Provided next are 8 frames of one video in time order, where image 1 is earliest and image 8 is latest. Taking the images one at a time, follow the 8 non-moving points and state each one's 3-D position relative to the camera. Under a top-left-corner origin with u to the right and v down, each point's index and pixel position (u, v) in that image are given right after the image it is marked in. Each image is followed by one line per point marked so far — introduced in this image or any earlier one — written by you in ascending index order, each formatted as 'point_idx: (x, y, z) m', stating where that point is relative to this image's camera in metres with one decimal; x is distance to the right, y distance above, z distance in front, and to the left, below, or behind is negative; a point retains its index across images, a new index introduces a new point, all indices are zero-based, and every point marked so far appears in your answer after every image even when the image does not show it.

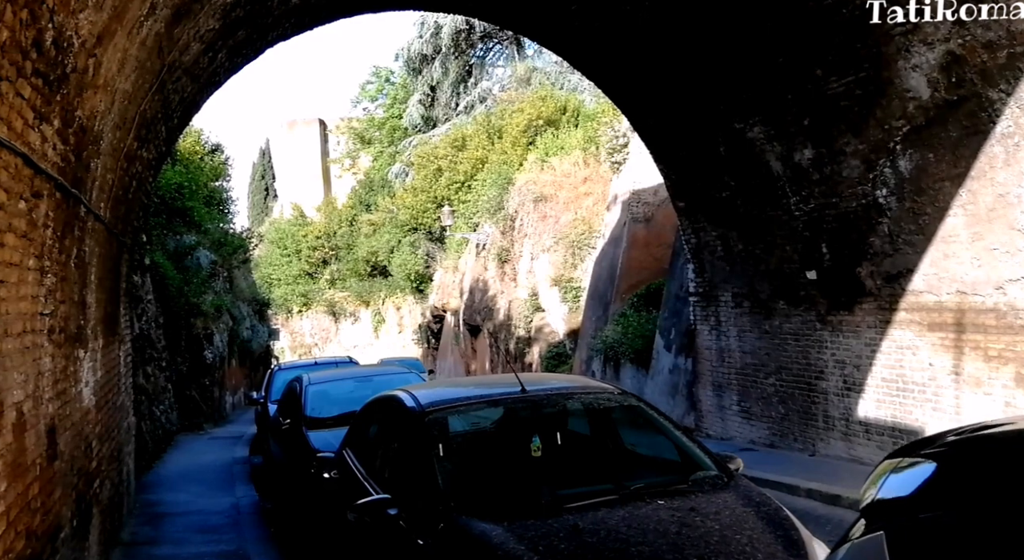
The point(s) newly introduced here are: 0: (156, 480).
0: (-4.7, -2.7, +10.3) m
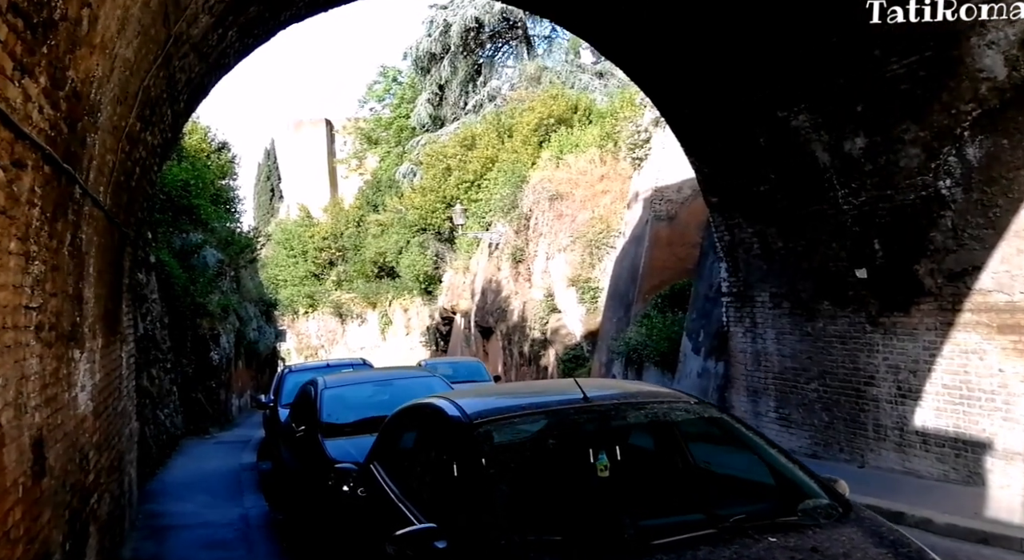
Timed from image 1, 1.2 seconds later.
0: (-4.4, -2.6, +9.8) m
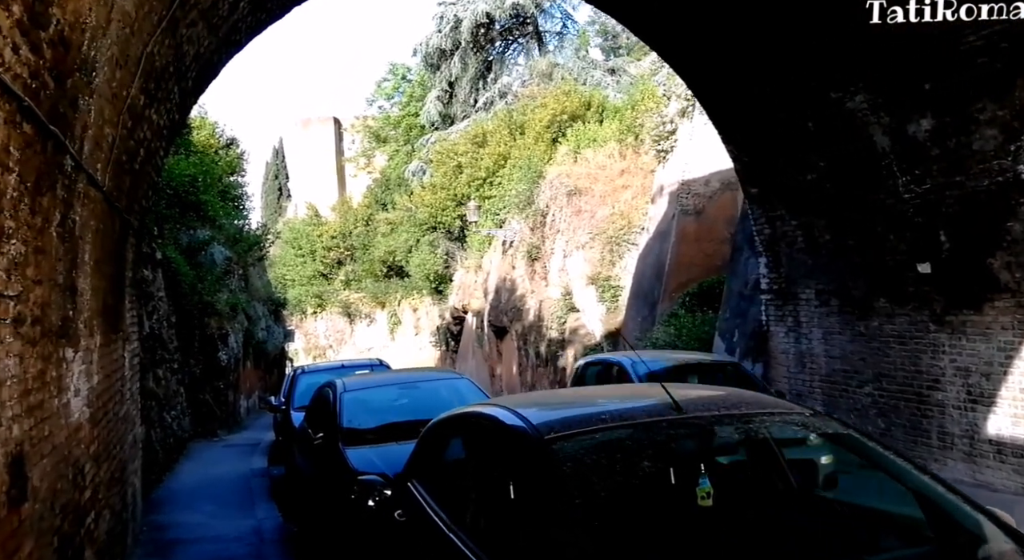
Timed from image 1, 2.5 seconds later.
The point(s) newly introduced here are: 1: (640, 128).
0: (-4.1, -2.6, +9.2) m
1: (+3.1, +3.6, +18.7) m
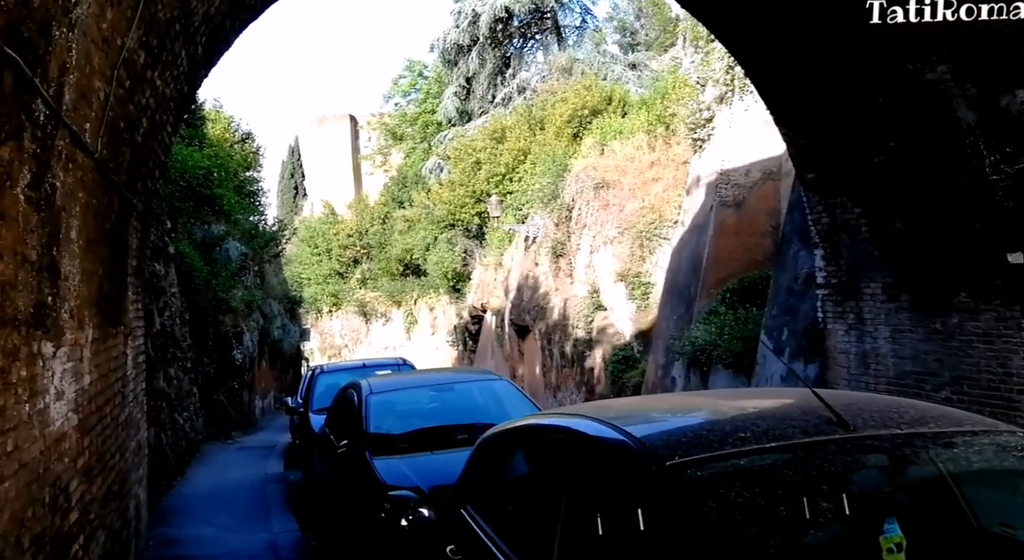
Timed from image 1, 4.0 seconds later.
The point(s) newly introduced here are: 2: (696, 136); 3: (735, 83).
0: (-3.7, -2.5, +8.5) m
1: (+3.6, +3.7, +17.9) m
2: (+3.7, +2.8, +15.3) m
3: (+4.0, +3.5, +13.7) m
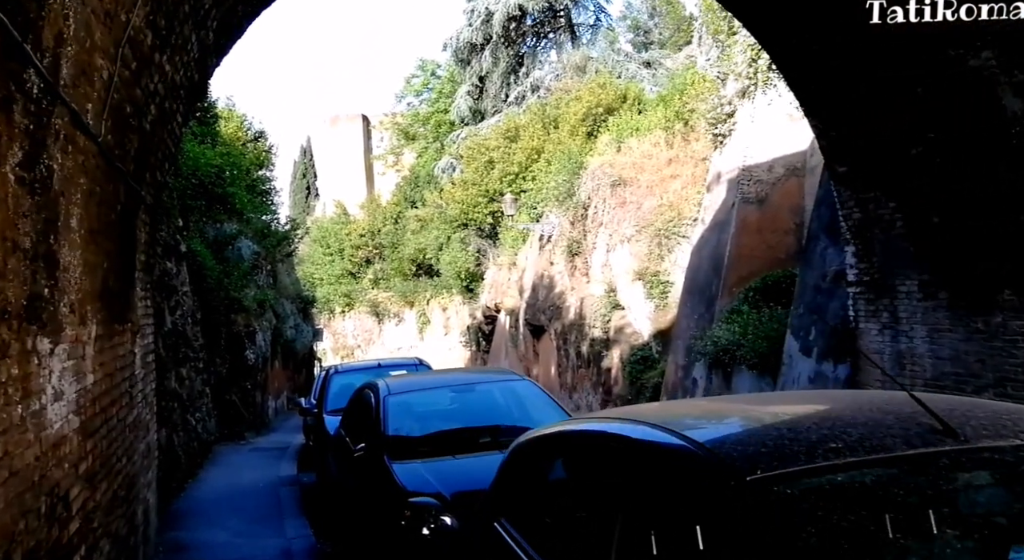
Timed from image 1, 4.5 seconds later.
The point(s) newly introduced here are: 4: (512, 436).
0: (-3.5, -2.5, +8.3) m
1: (+4.0, +3.7, +17.6) m
2: (+4.0, +2.9, +14.9) m
3: (+4.2, +3.5, +13.4) m
4: (0.0, -1.1, +5.6) m
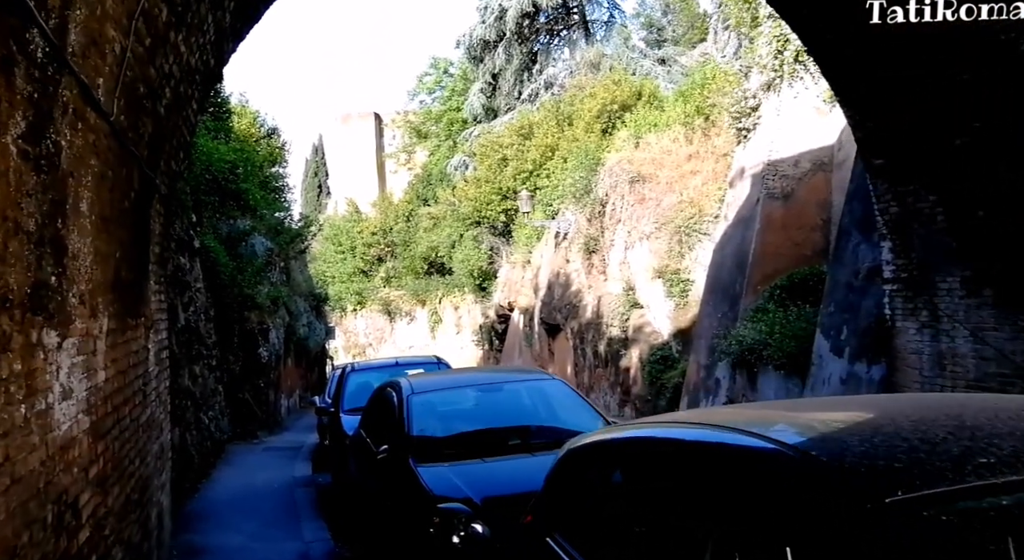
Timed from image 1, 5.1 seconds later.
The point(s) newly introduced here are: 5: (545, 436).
0: (-3.2, -2.4, +8.1) m
1: (+4.4, +3.8, +17.2) m
2: (+4.3, +2.9, +14.6) m
3: (+4.6, +3.6, +13.0) m
4: (+0.2, -1.1, +5.3) m
5: (+0.2, -1.1, +5.4) m
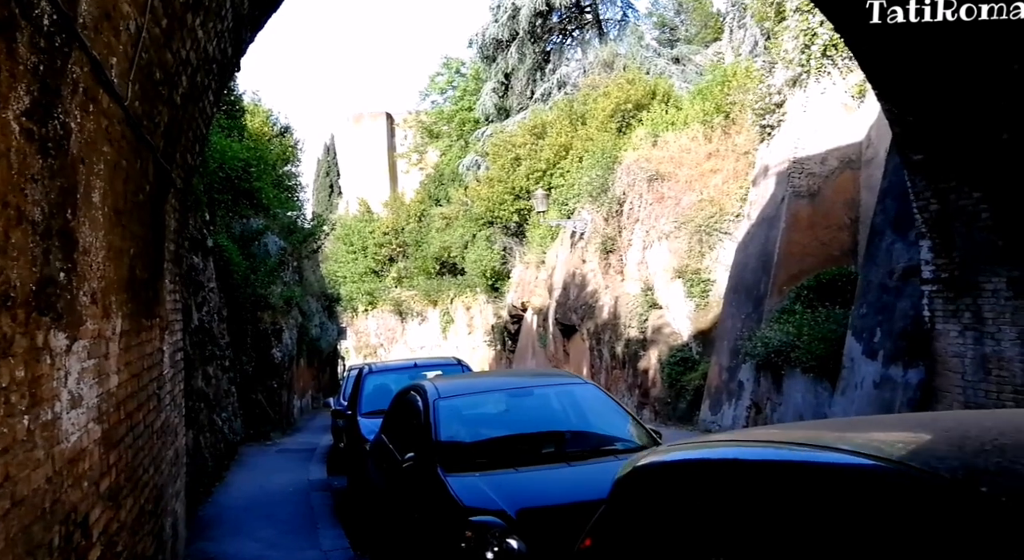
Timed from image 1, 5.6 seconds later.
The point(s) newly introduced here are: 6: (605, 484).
0: (-3.0, -2.4, +7.9) m
1: (+4.7, +3.8, +16.9) m
2: (+4.6, +2.9, +14.3) m
3: (+4.9, +3.6, +12.7) m
4: (+0.4, -1.1, +5.0) m
5: (+0.4, -1.1, +5.1) m
6: (+0.5, -1.2, +4.5) m
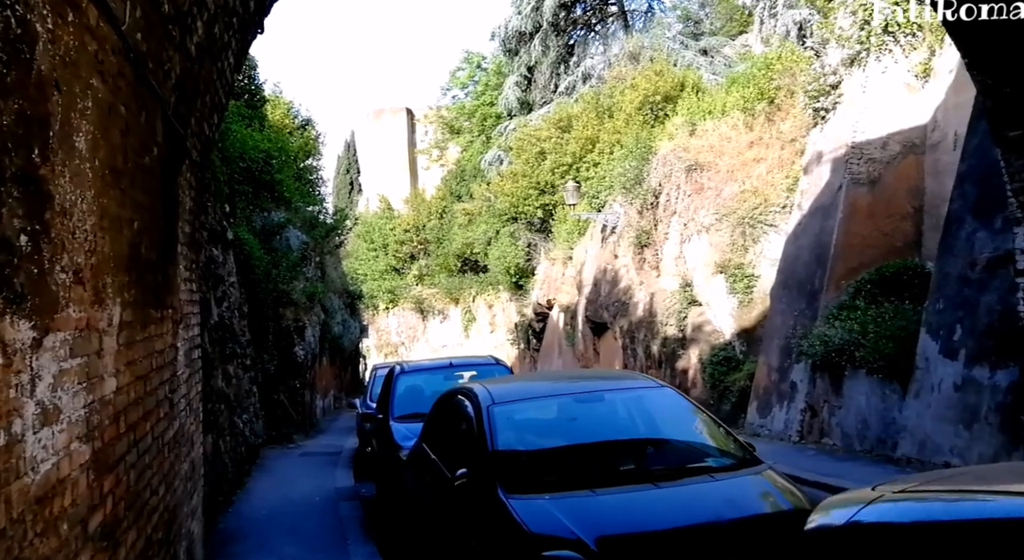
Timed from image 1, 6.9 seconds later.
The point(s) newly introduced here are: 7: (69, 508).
0: (-2.5, -2.3, +7.2) m
1: (+5.4, +3.9, +16.0) m
2: (+5.2, +3.0, +13.4) m
3: (+5.4, +3.7, +11.9) m
4: (+0.8, -1.0, +4.3) m
5: (+0.8, -1.0, +4.3) m
6: (+0.9, -1.1, +3.7) m
7: (-1.2, -0.6, +2.1) m
